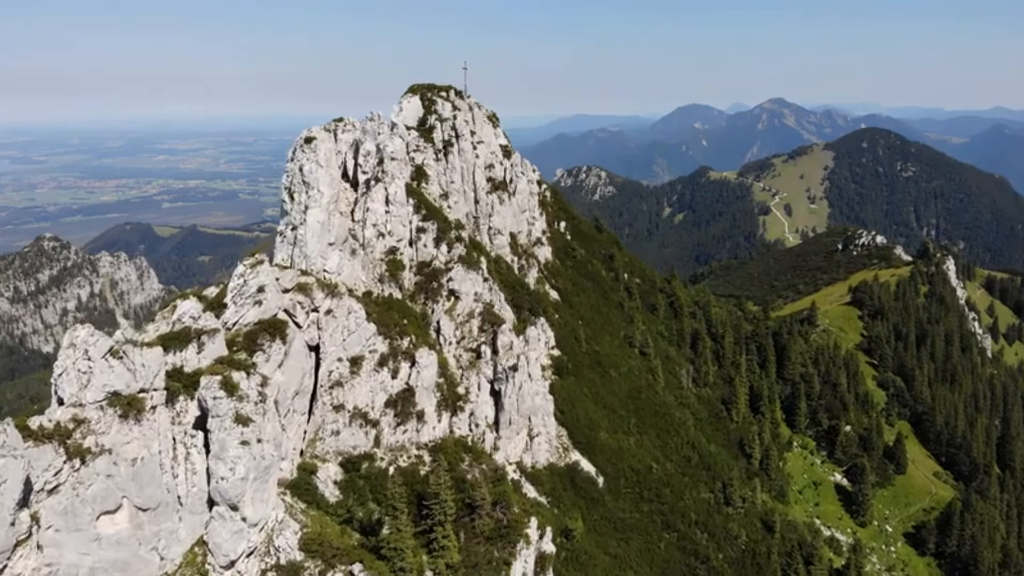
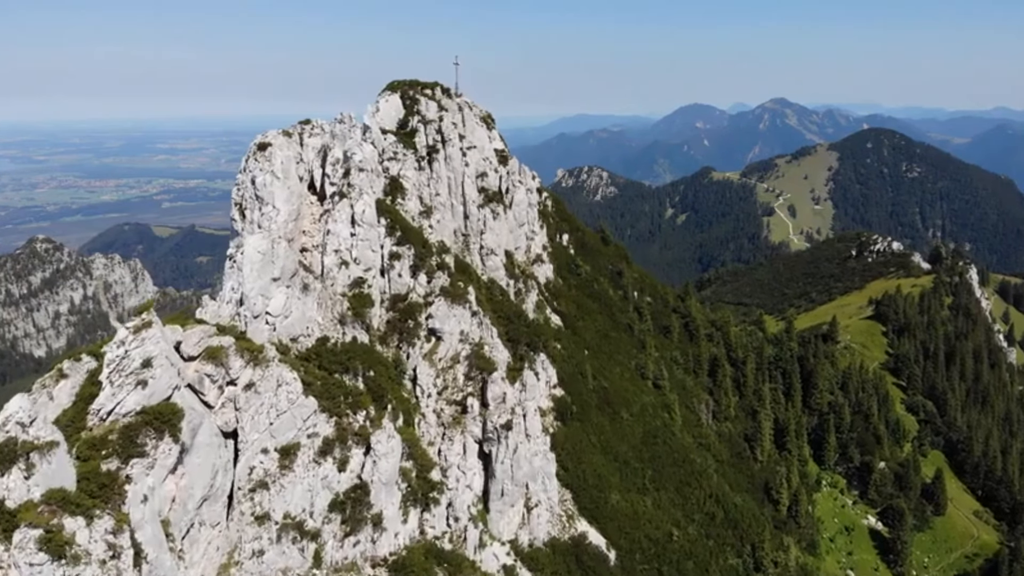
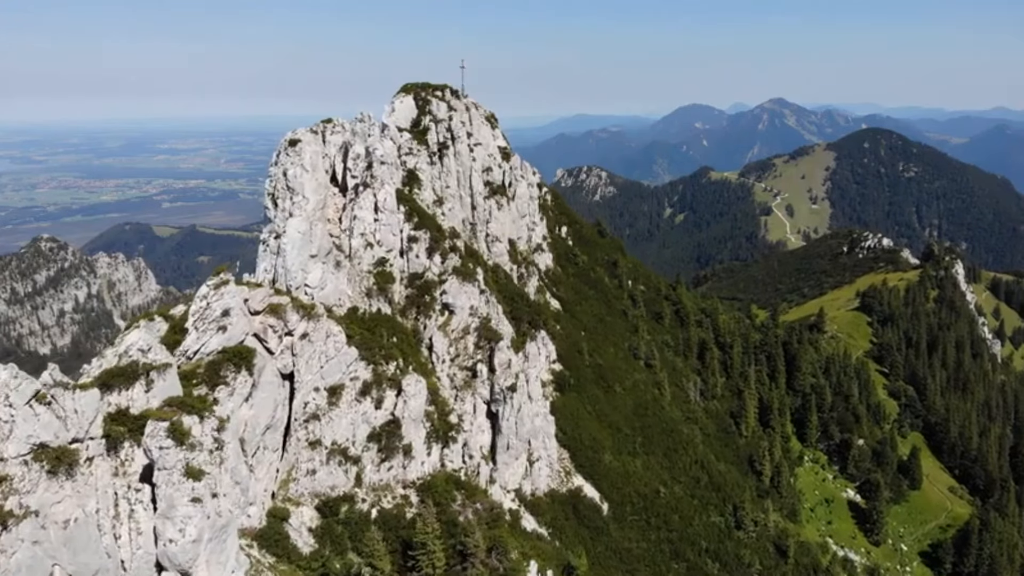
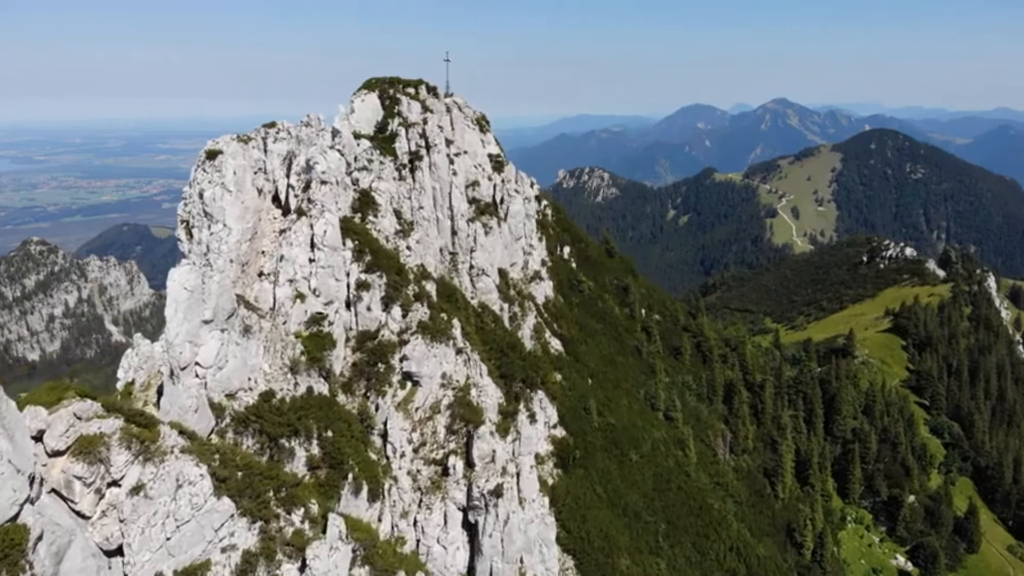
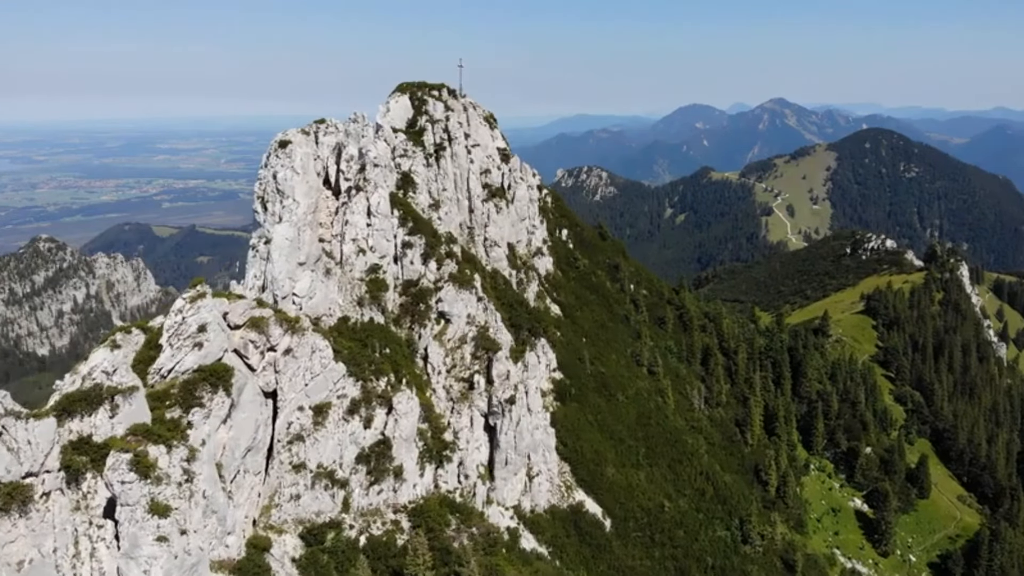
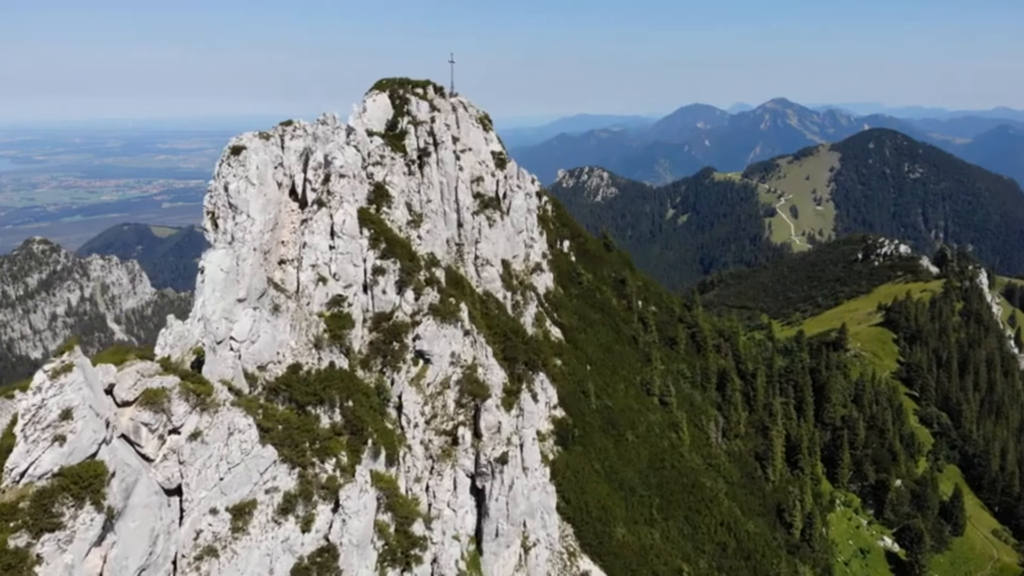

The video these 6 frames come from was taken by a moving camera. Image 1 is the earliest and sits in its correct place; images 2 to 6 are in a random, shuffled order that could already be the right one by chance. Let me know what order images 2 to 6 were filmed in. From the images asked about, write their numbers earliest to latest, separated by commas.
3, 5, 2, 6, 4
